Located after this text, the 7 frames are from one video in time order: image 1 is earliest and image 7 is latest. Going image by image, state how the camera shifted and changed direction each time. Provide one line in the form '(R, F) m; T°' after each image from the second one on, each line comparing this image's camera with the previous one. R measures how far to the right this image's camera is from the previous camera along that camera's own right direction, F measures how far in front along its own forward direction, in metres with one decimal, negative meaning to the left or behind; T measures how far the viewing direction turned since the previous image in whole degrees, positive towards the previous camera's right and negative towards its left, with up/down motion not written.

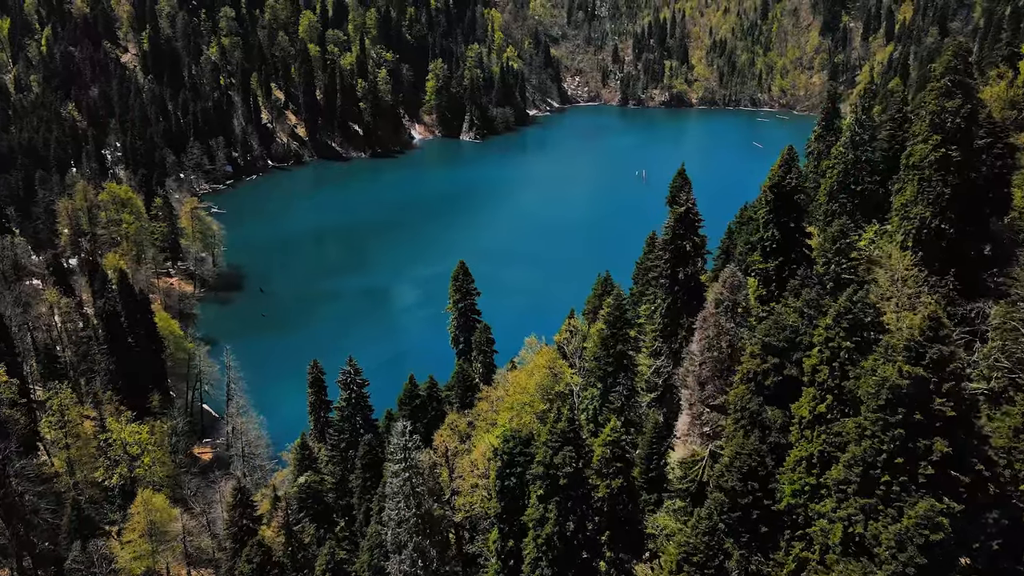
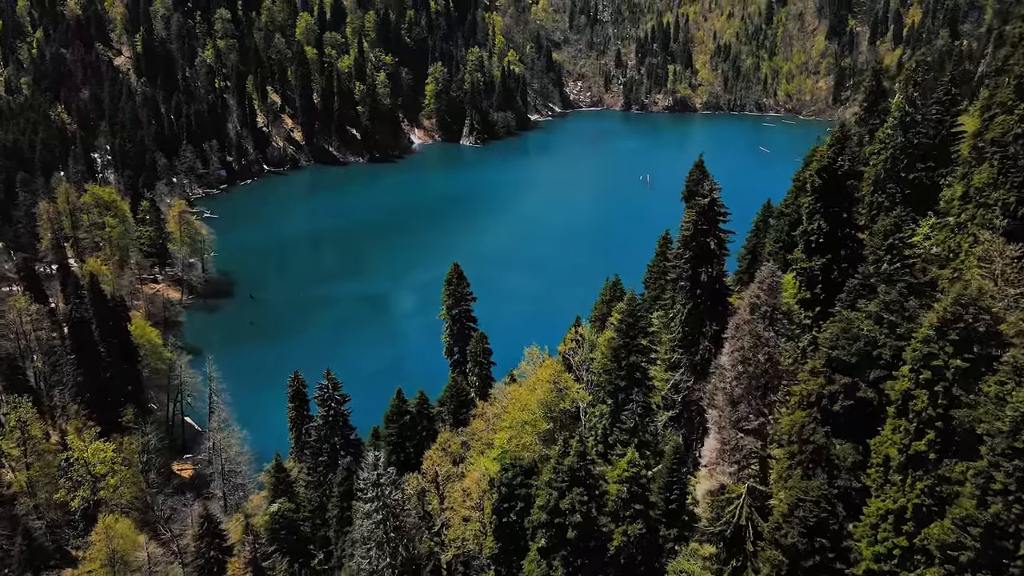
(+0.1, +3.3) m; 0°
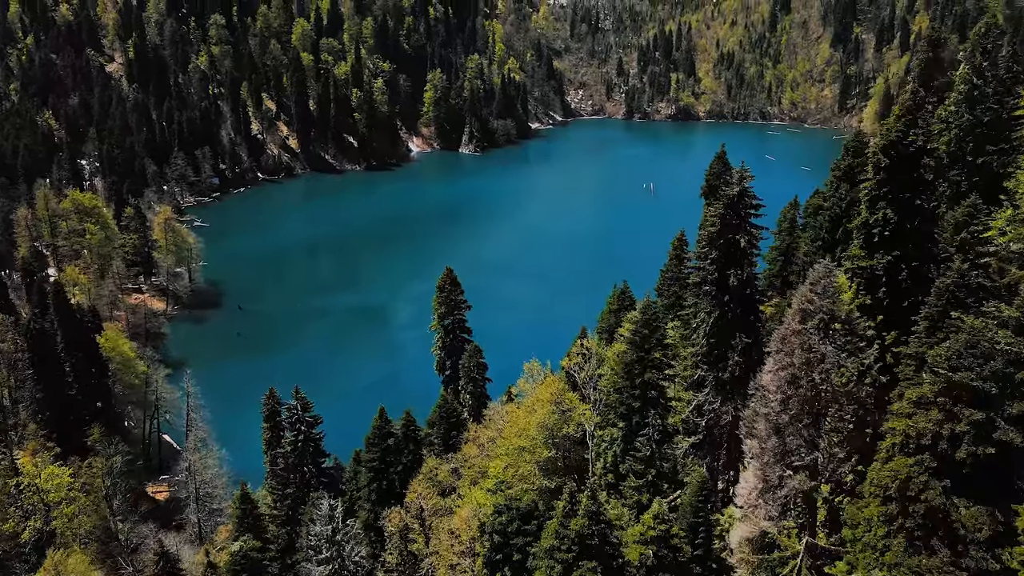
(+0.1, +3.4) m; 0°
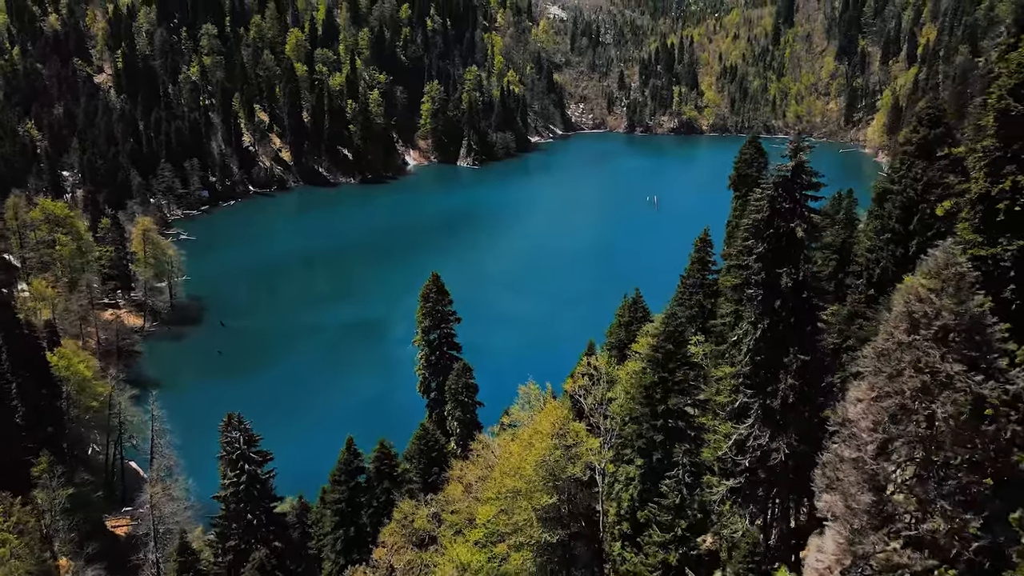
(+0.2, +4.2) m; 0°
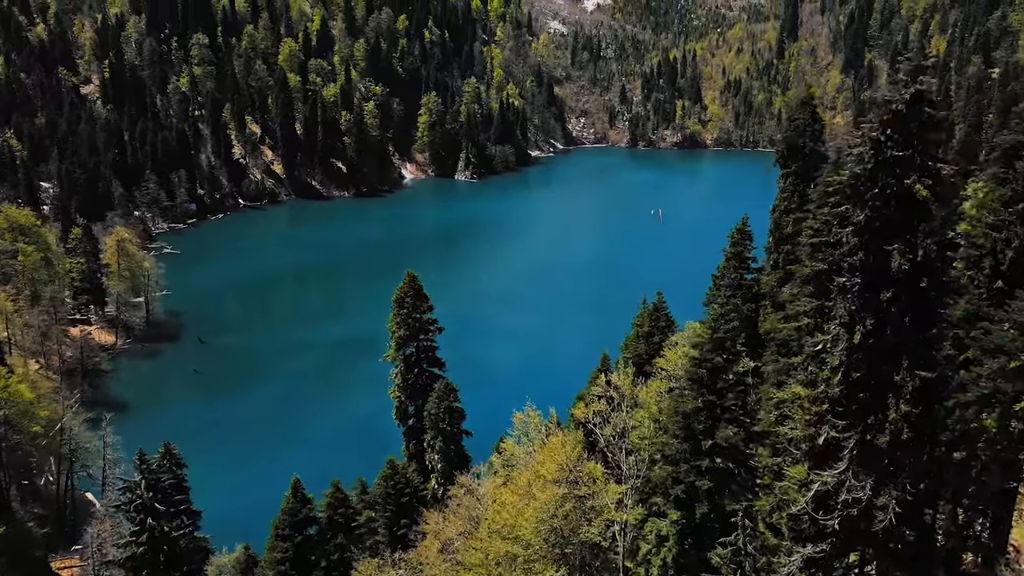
(+0.1, +4.7) m; 0°
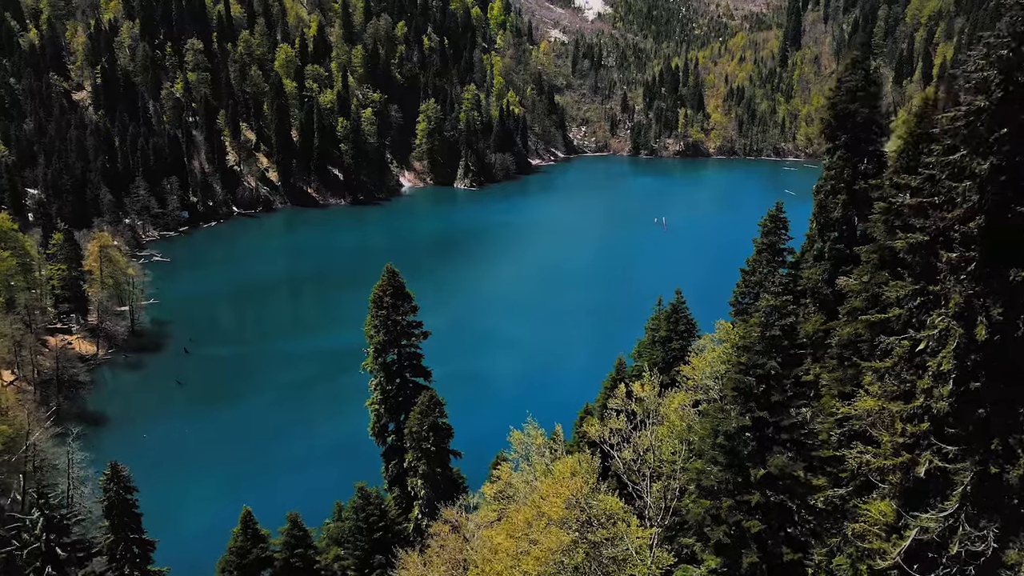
(+0.1, +2.9) m; 0°
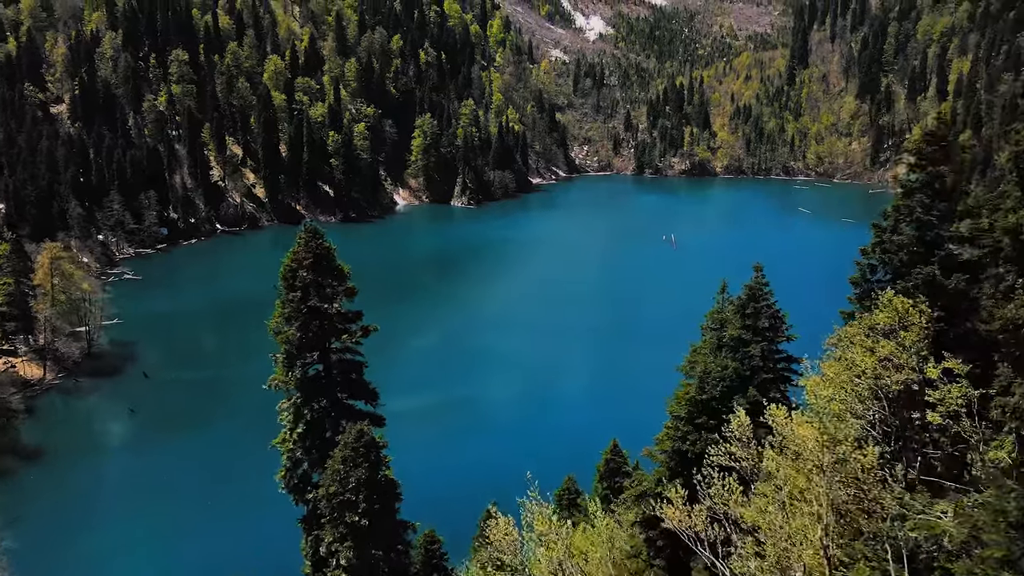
(+0.1, +6.8) m; 0°
